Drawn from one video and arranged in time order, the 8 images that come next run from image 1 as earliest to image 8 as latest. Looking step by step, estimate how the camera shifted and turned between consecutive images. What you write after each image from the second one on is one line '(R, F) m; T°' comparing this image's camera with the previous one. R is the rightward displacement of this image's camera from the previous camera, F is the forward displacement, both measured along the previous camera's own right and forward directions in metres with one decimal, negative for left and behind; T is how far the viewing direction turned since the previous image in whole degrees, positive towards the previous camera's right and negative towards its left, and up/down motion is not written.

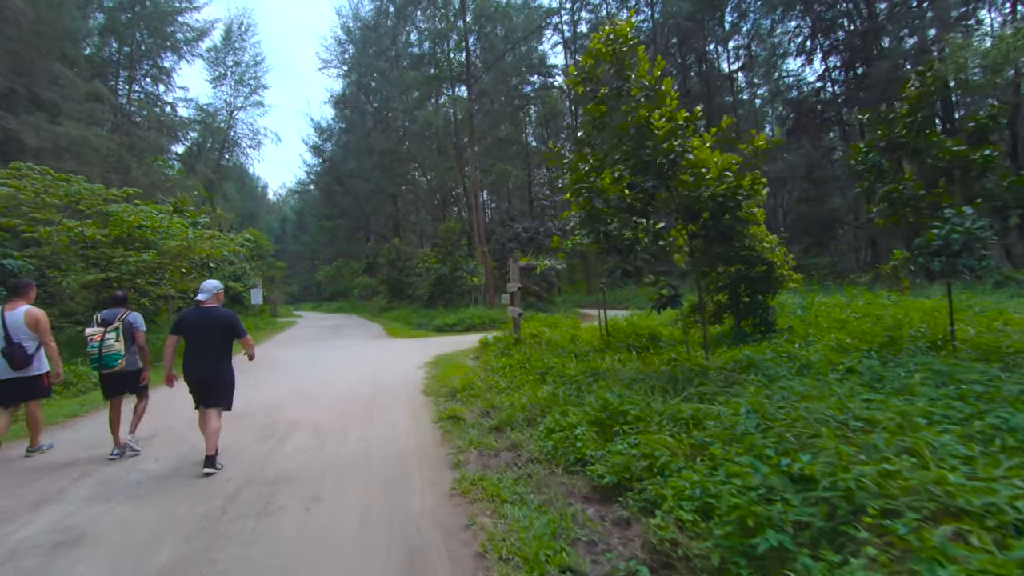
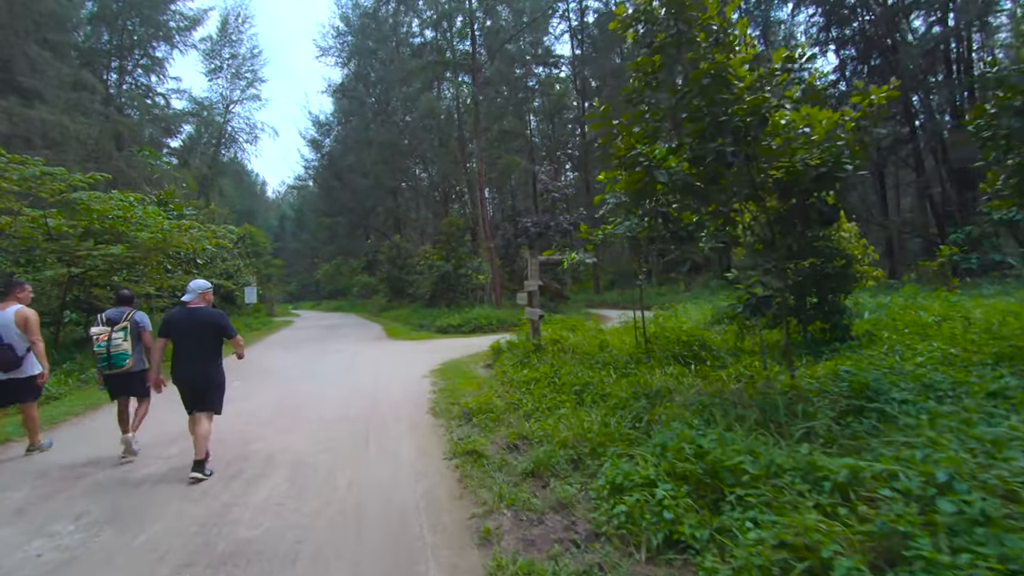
(-0.3, +1.6) m; 0°
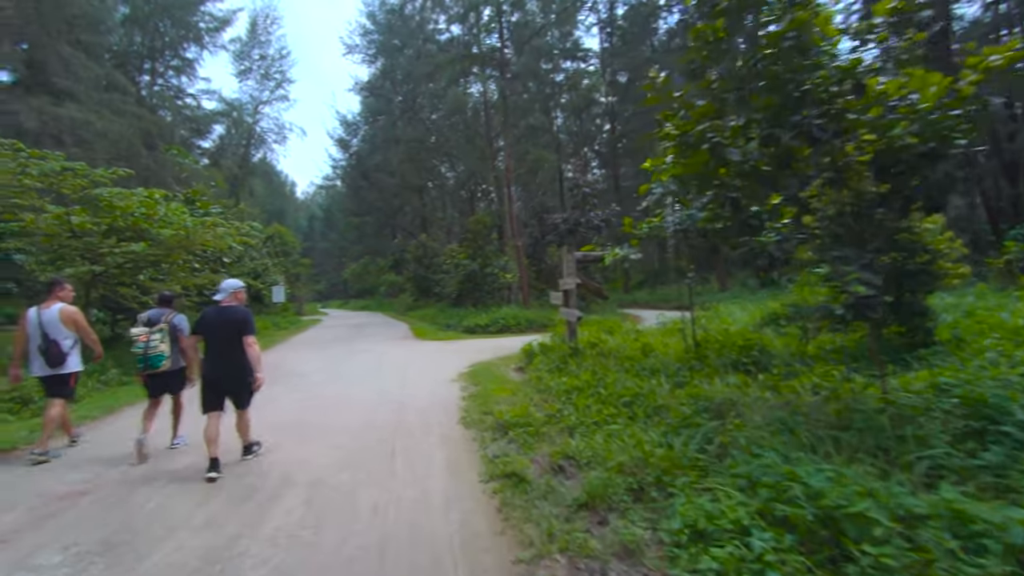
(-0.2, +0.7) m; -3°
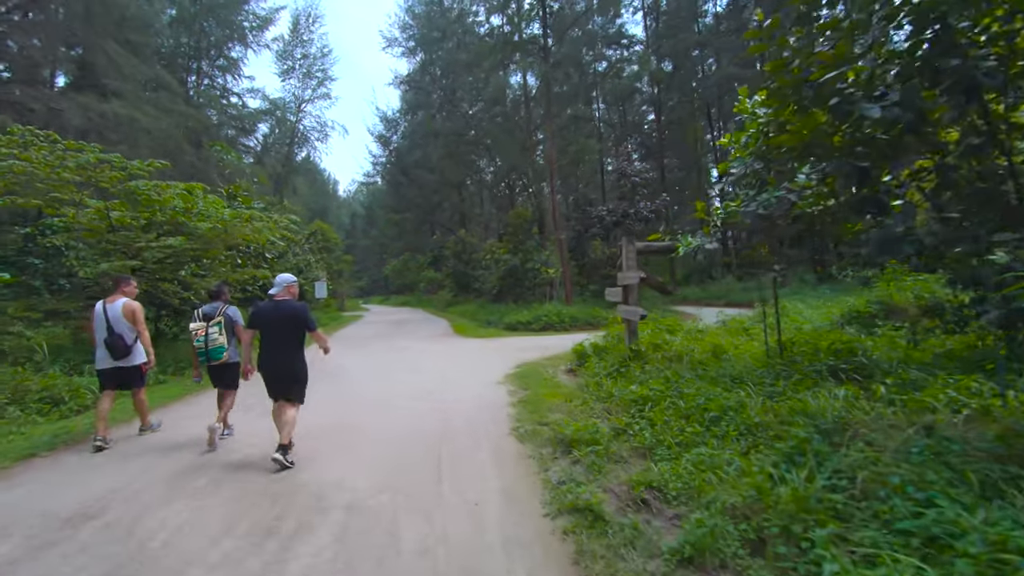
(-0.2, +0.8) m; -4°
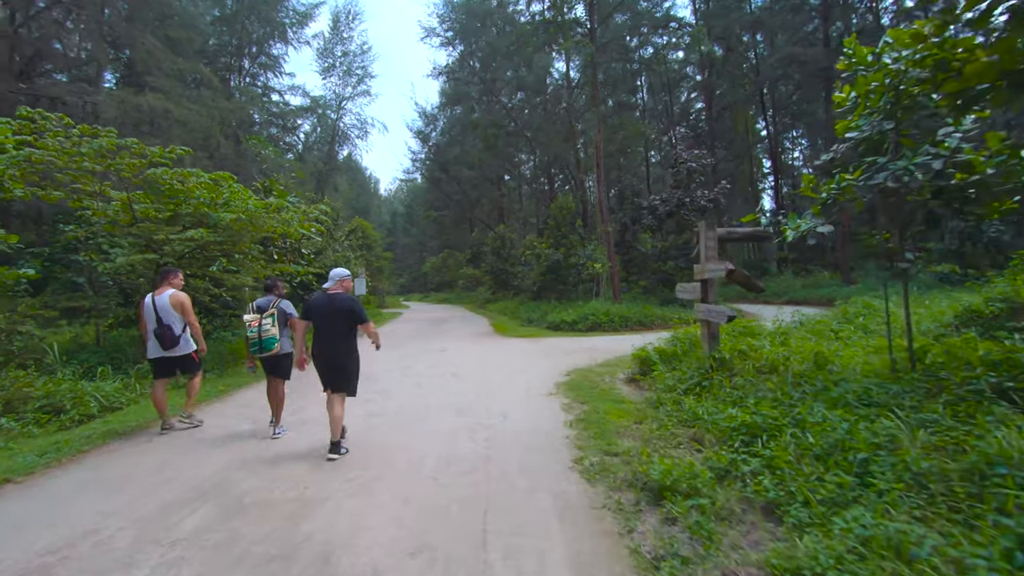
(-0.2, +1.2) m; -4°
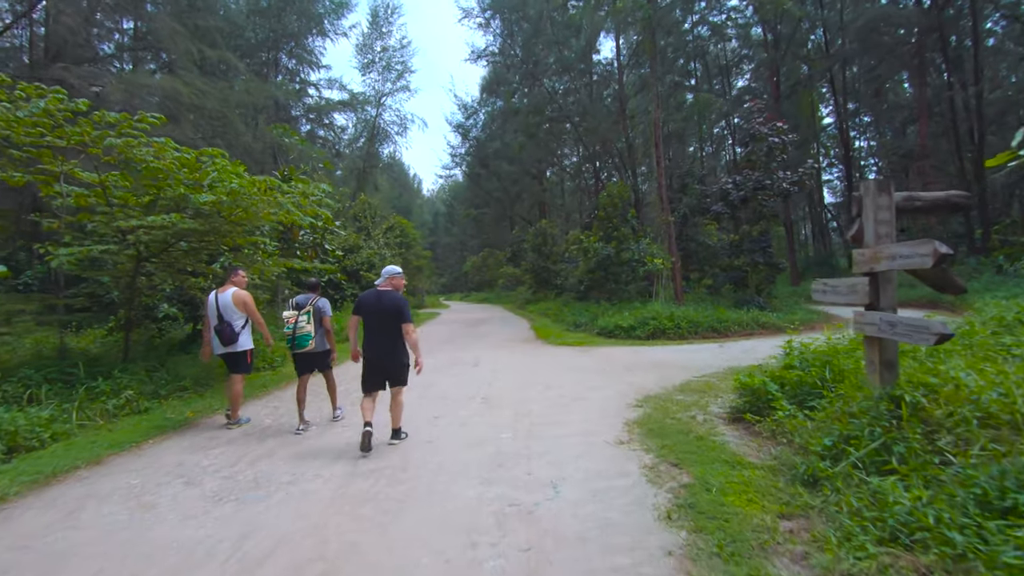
(-0.1, +2.3) m; -4°
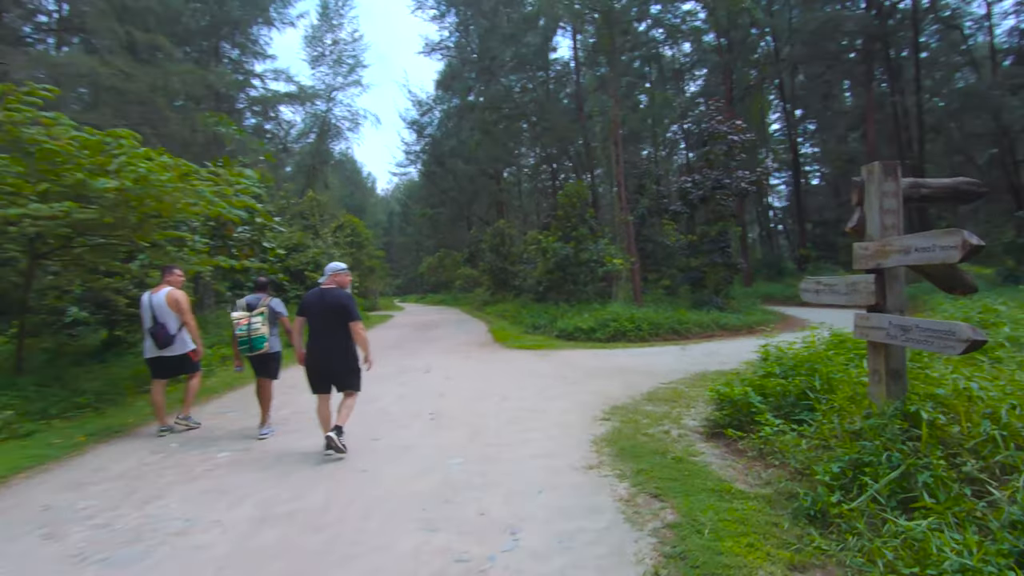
(0.0, +0.8) m; +4°
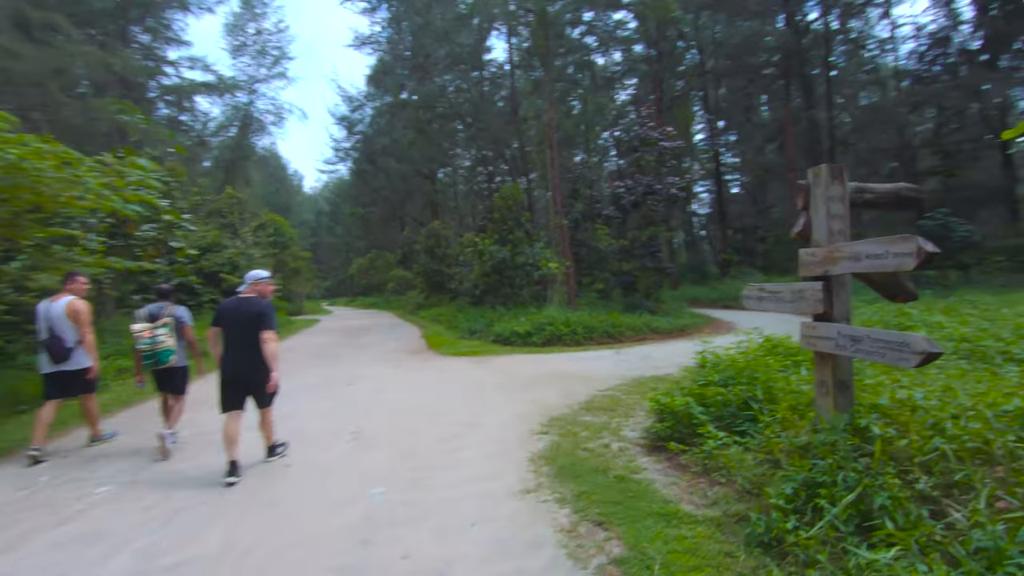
(0.0, +0.4) m; +7°
